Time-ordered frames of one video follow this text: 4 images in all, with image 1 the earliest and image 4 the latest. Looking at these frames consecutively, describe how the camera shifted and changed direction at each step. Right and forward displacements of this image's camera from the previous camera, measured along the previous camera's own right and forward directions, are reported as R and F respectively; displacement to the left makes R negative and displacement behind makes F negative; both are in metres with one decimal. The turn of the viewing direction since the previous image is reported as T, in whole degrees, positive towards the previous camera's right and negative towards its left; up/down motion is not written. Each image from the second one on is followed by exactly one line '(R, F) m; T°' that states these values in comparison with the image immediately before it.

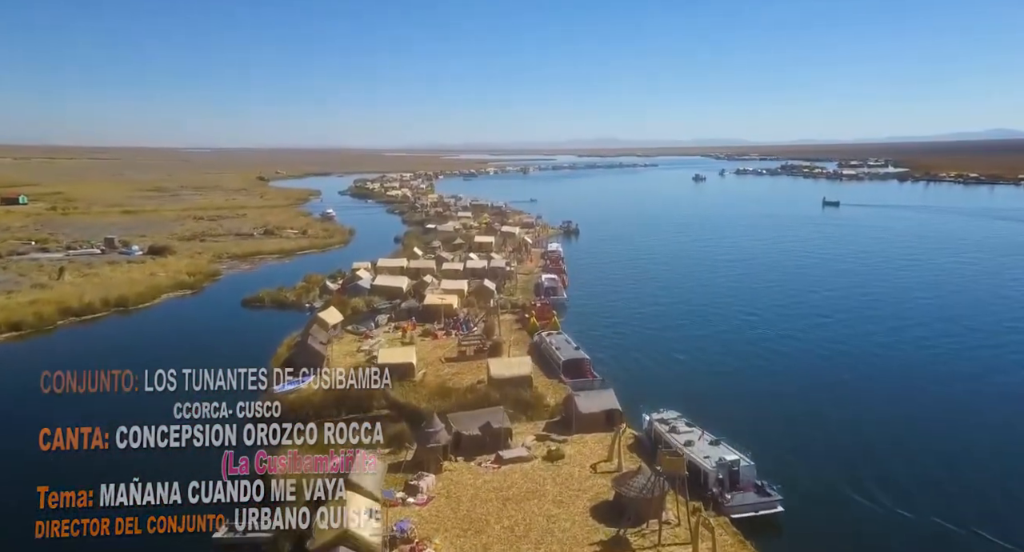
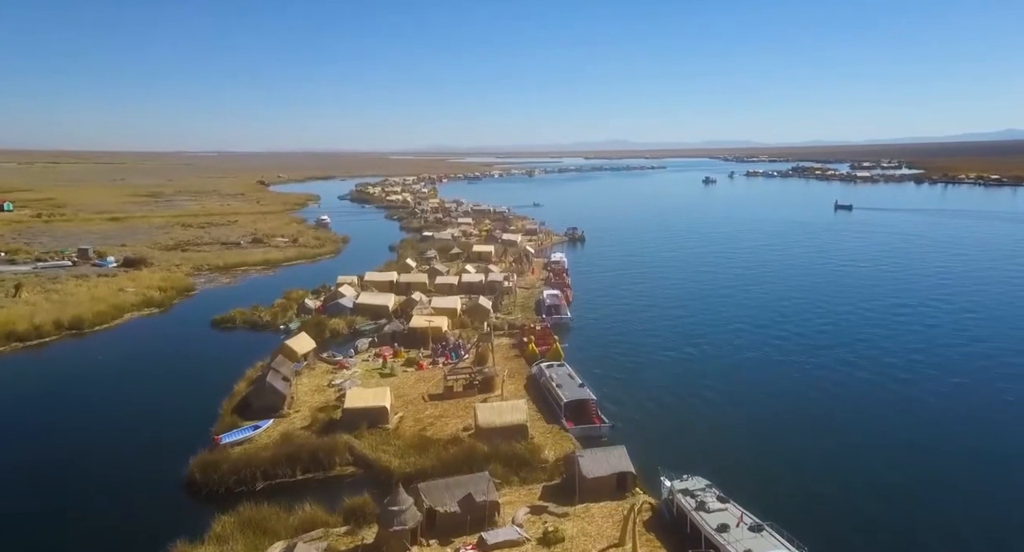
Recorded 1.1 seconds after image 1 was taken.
(+0.6, +4.2) m; -1°
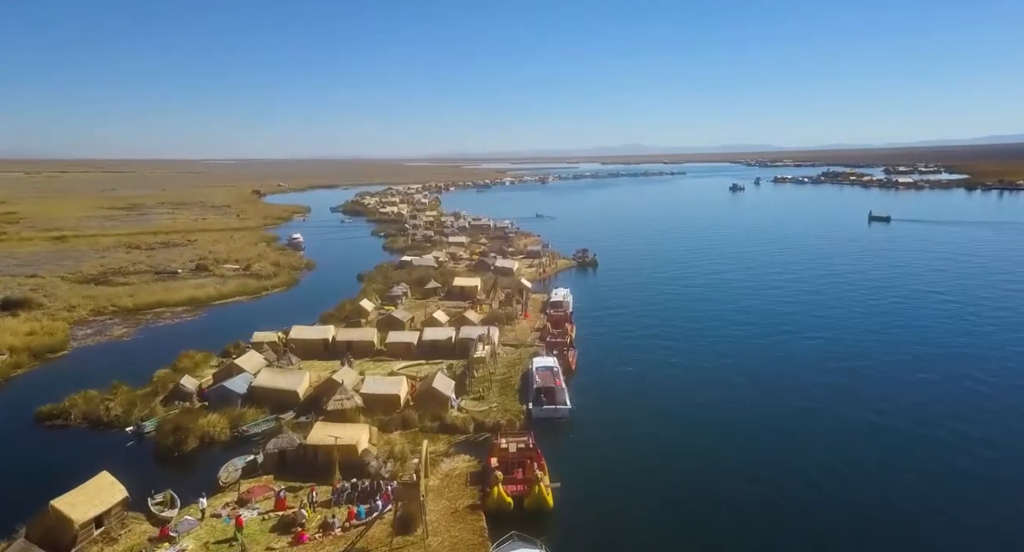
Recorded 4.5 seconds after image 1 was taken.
(+2.1, +12.7) m; -2°
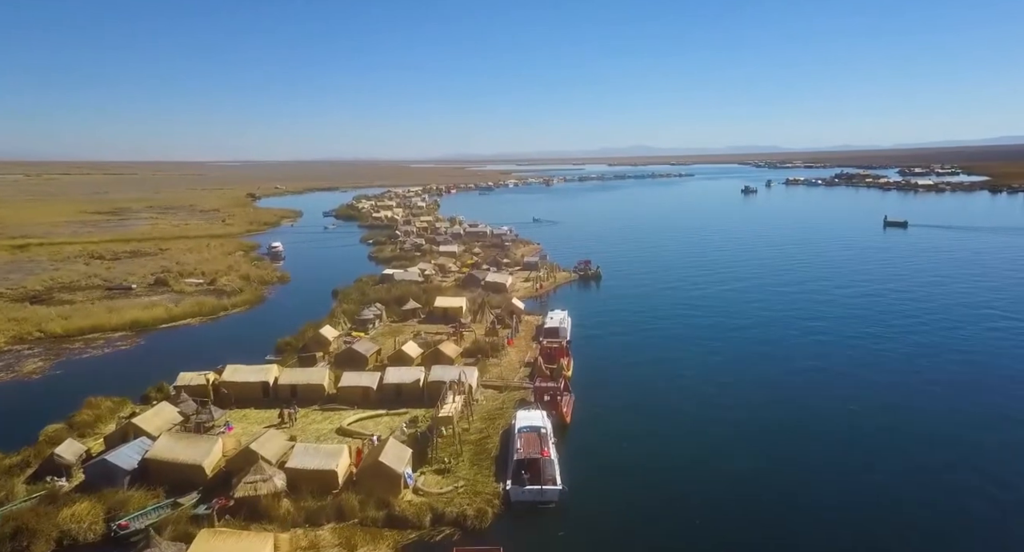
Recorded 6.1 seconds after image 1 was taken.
(+1.2, +6.2) m; -1°
